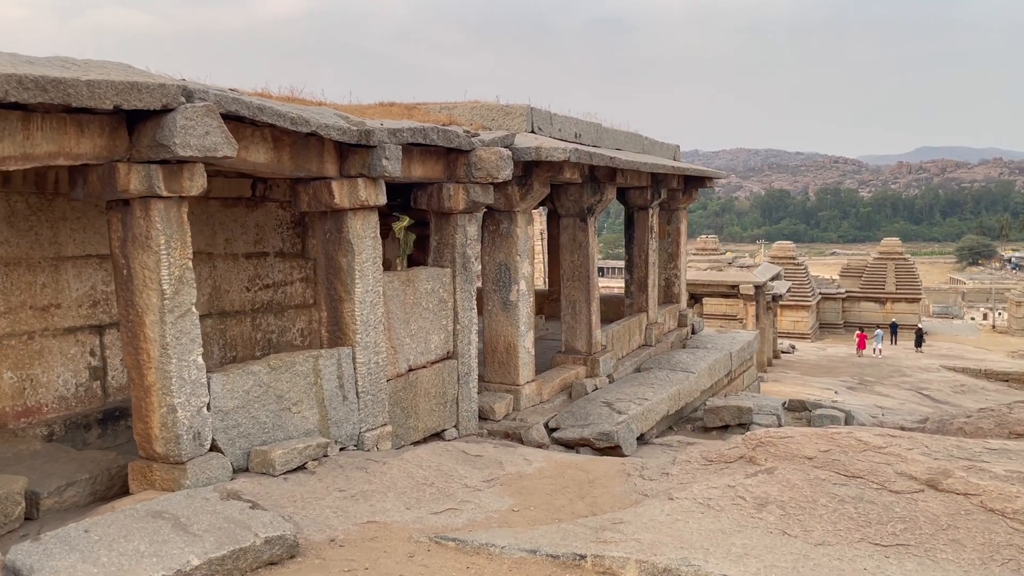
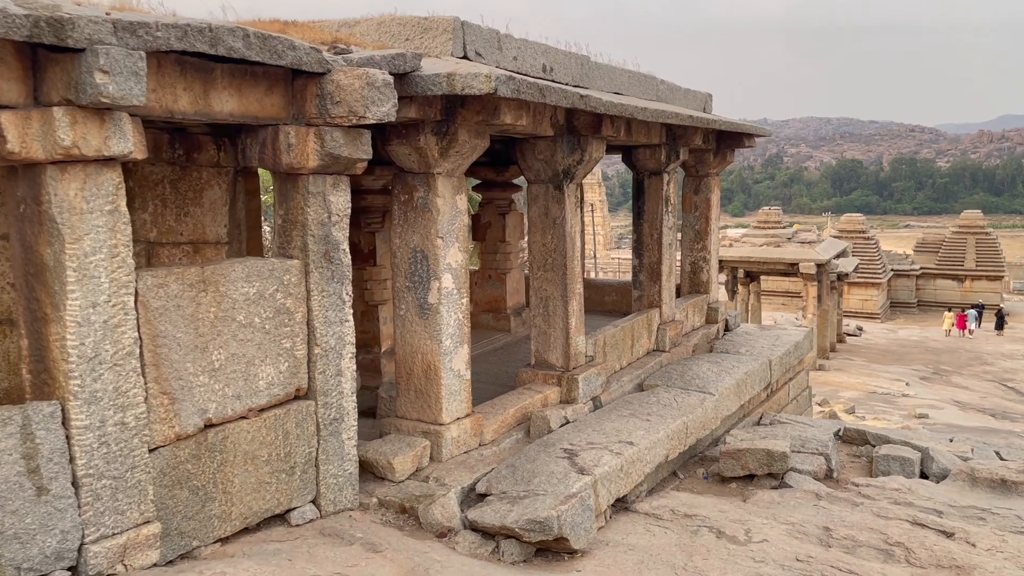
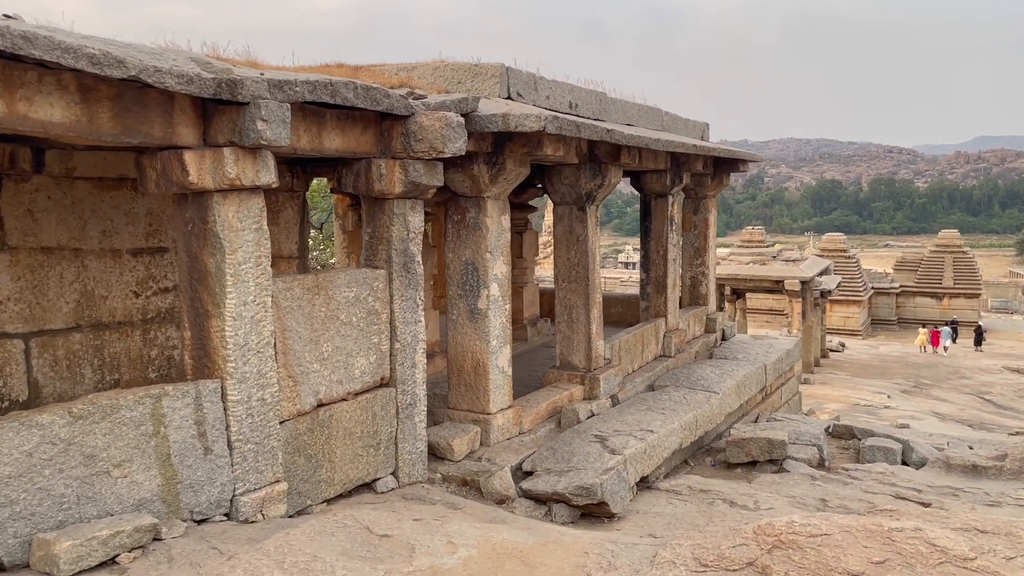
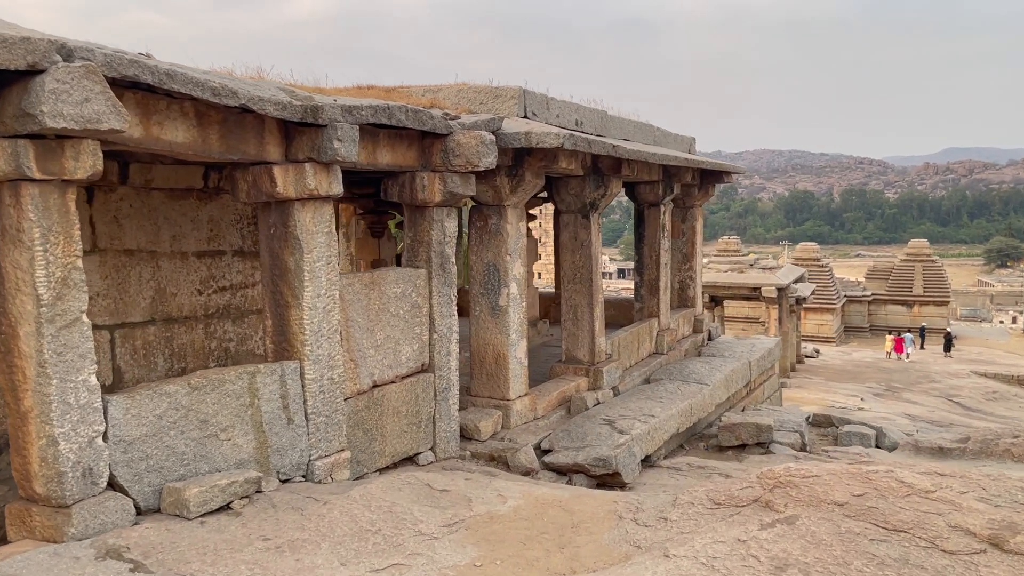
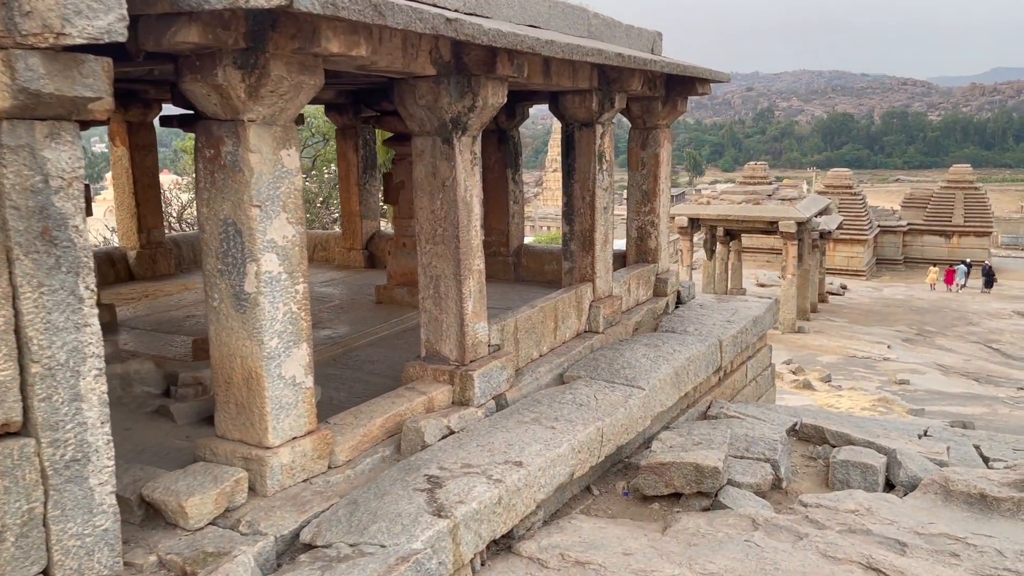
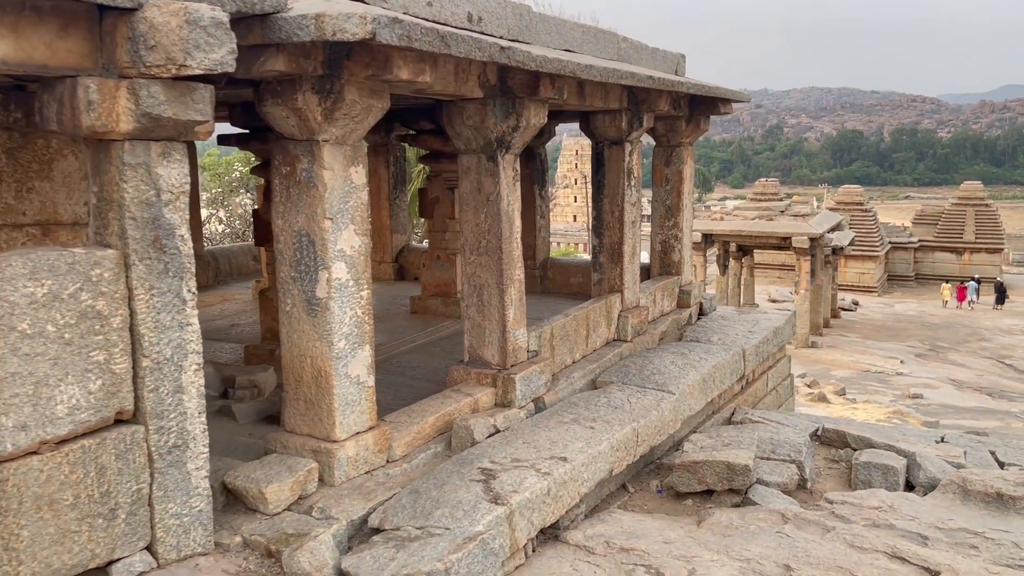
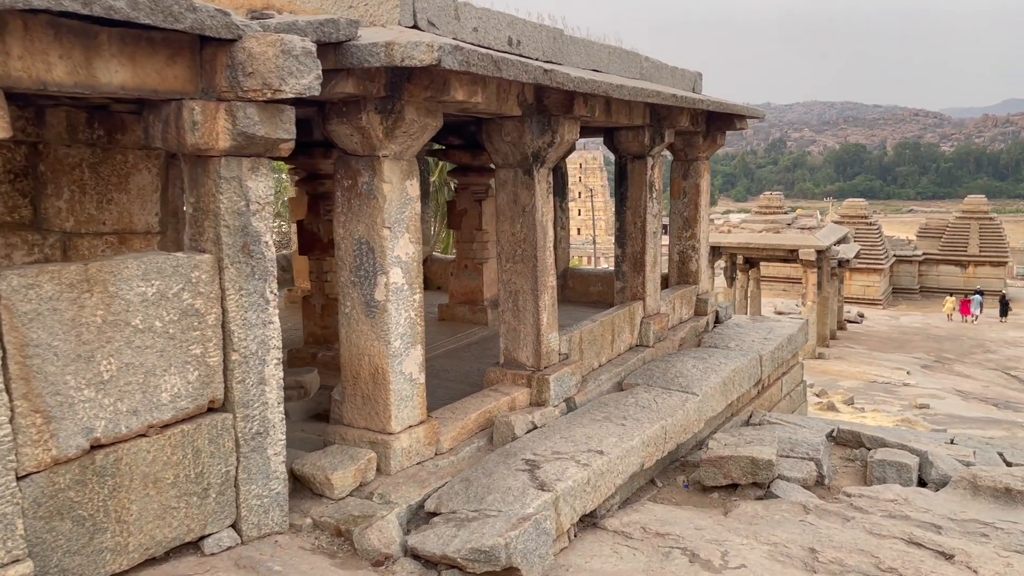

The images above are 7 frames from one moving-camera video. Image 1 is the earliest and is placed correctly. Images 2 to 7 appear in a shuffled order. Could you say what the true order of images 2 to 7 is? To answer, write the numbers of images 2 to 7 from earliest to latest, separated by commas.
4, 3, 2, 7, 6, 5
